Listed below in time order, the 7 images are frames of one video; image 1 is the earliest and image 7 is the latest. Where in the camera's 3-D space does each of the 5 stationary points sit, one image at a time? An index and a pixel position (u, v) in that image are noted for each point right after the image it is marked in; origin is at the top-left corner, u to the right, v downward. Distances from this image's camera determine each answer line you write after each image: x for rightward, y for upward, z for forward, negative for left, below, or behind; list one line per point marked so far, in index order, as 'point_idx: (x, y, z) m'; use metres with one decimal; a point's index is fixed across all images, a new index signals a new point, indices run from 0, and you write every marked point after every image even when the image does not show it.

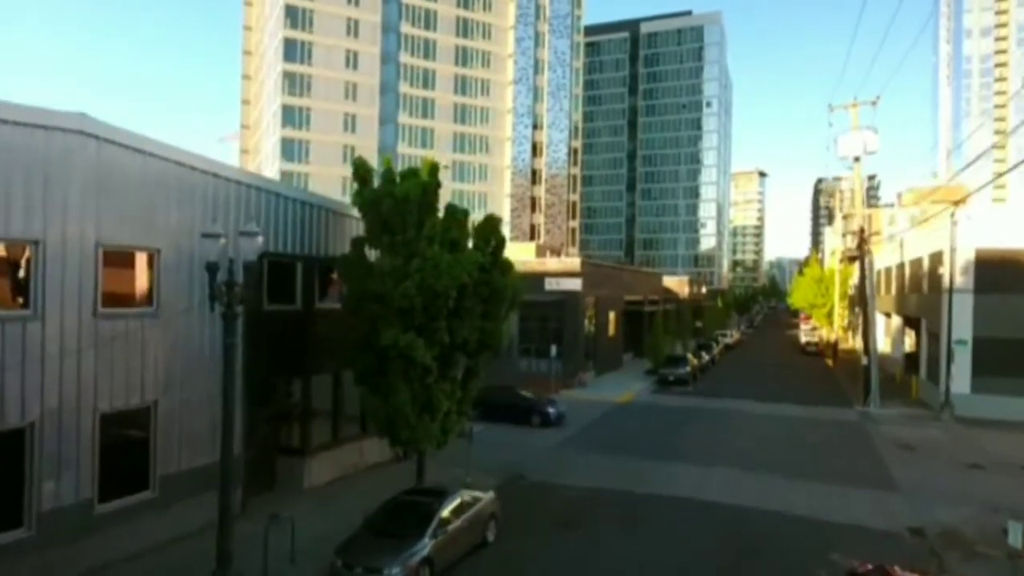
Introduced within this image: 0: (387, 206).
0: (-2.4, +1.6, +14.3) m
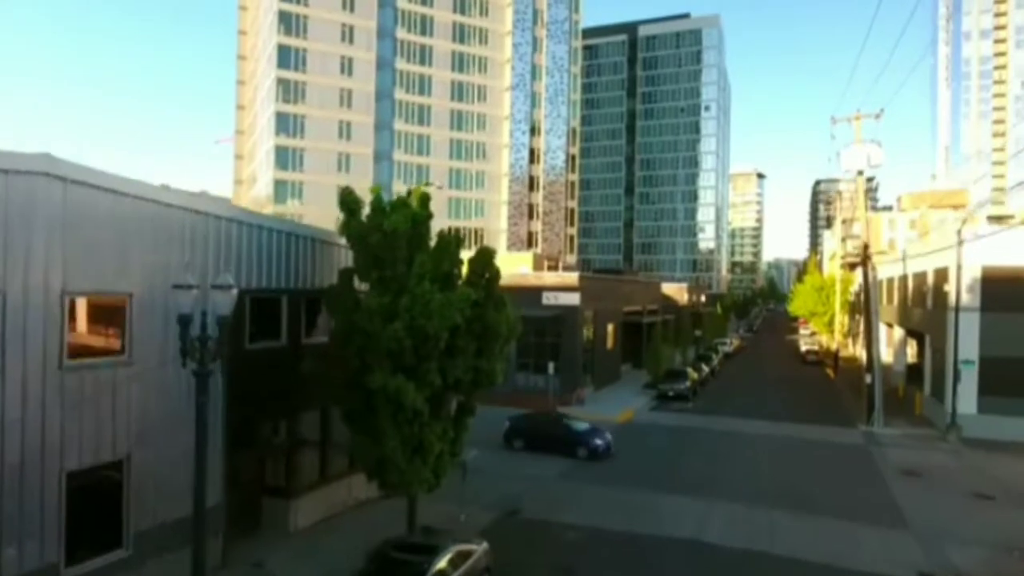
0: (-2.5, +0.9, +13.6) m
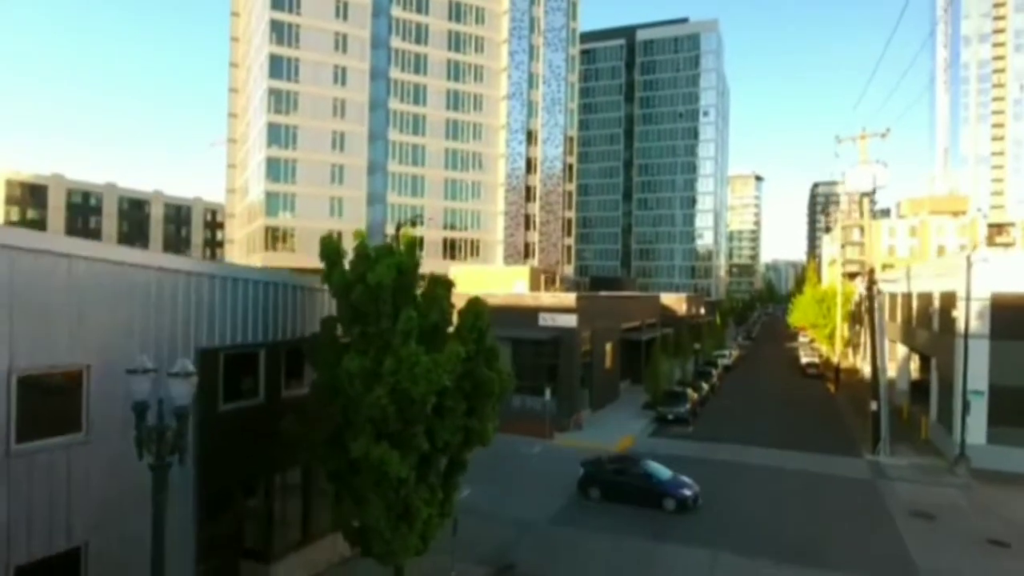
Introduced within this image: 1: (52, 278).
0: (-2.6, -0.1, +12.7) m
1: (-5.9, +0.1, +9.7) m
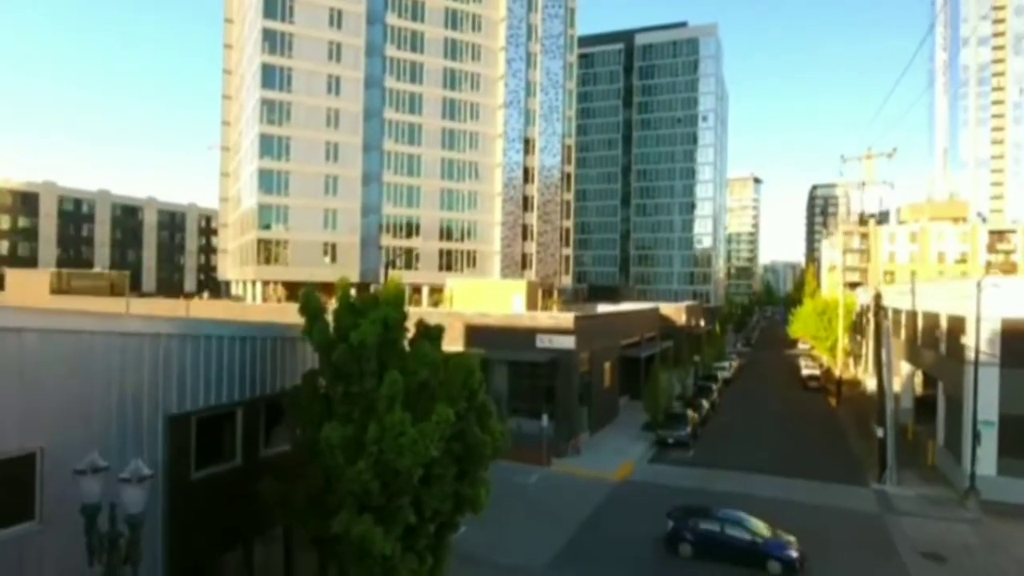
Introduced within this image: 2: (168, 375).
0: (-2.7, -1.0, +11.9) m
1: (-6.0, -0.8, +8.8) m
2: (-5.2, -1.3, +11.4) m
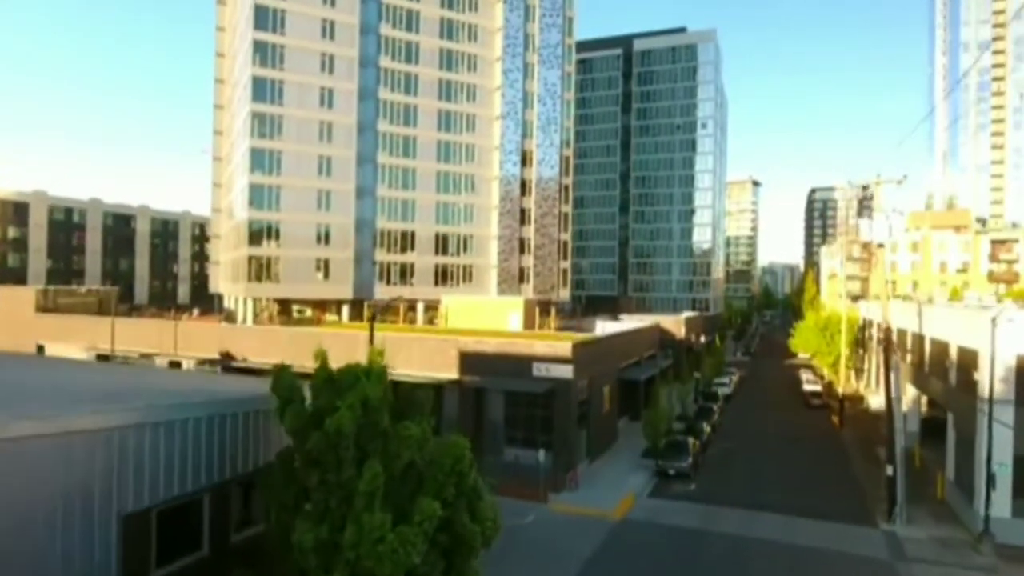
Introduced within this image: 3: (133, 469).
0: (-2.8, -2.2, +10.8) m
1: (-6.1, -2.0, +7.8) m
2: (-5.3, -2.5, +10.3) m
3: (-5.3, -2.5, +10.4) m
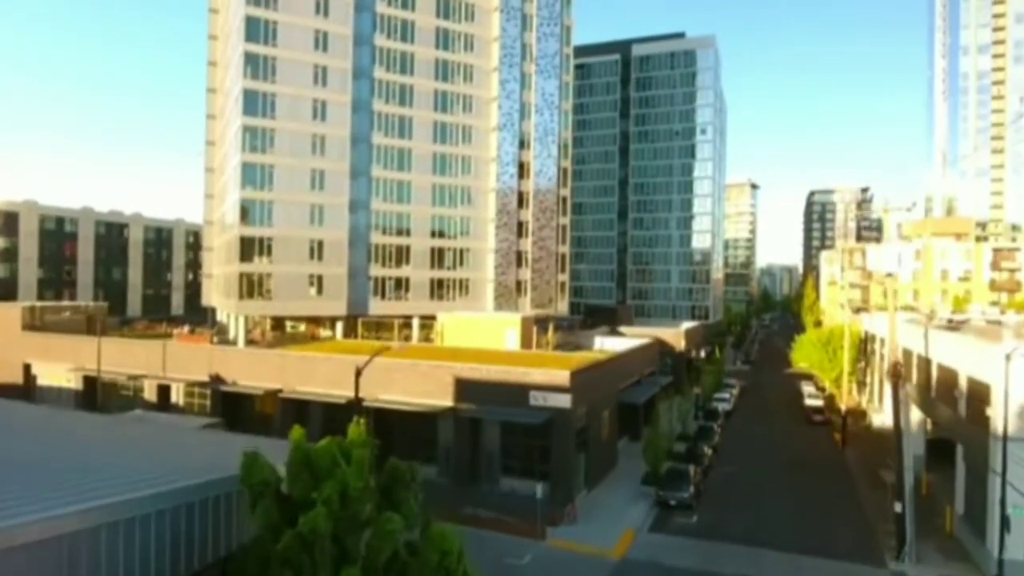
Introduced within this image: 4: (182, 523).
0: (-2.9, -3.3, +9.9) m
1: (-6.2, -3.1, +6.8) m
2: (-5.4, -3.6, +9.3) m
3: (-5.4, -3.6, +9.5) m
4: (-4.7, -3.5, +11.2) m
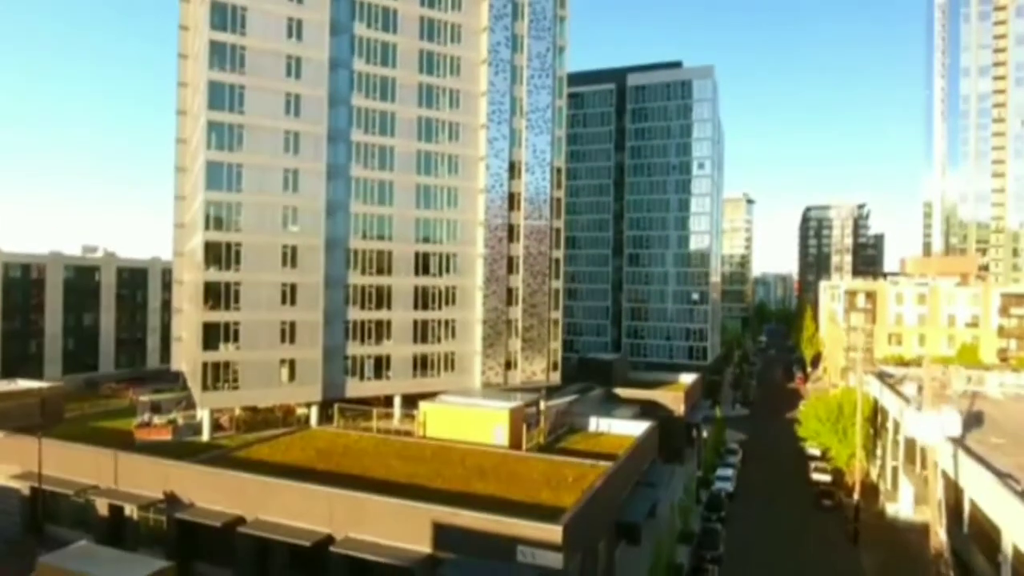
0: (-3.3, -8.6, +6.2) m
1: (-6.6, -8.4, +3.1) m
2: (-5.8, -8.9, +5.6) m
3: (-5.7, -8.9, +5.8) m
4: (-5.0, -8.8, +7.5) m
